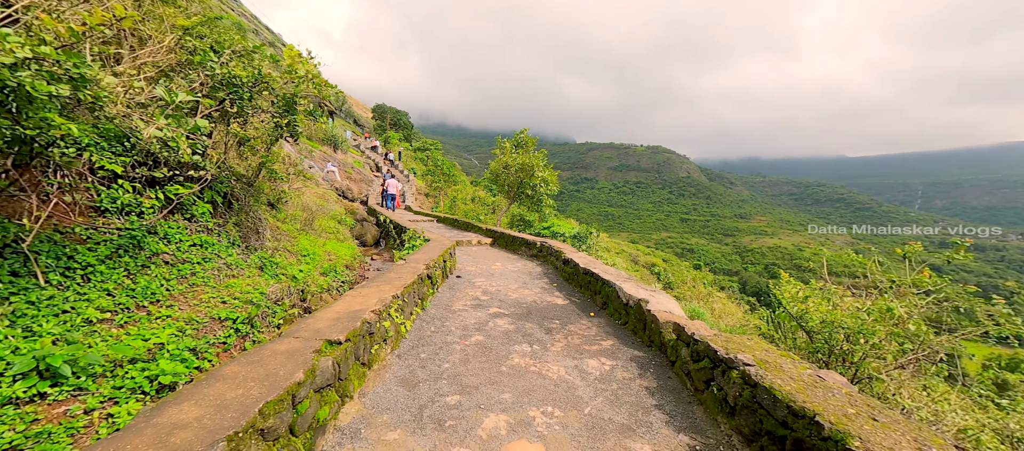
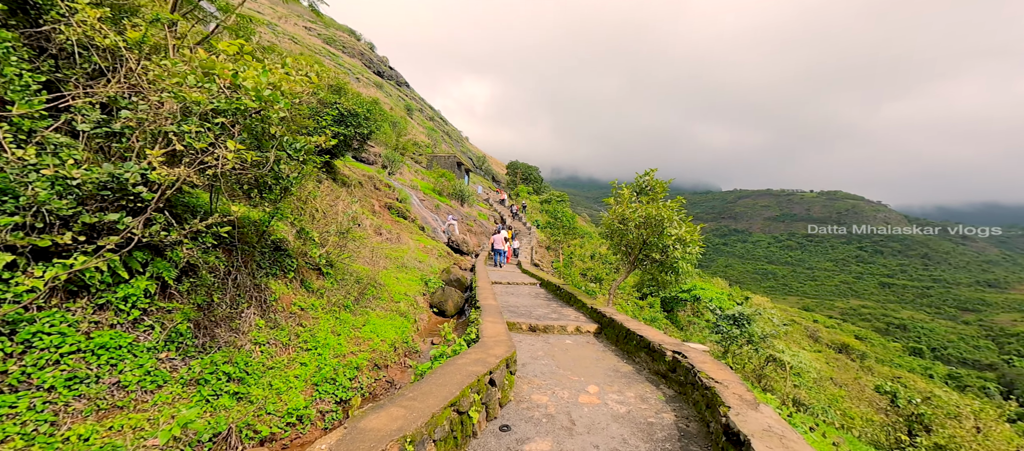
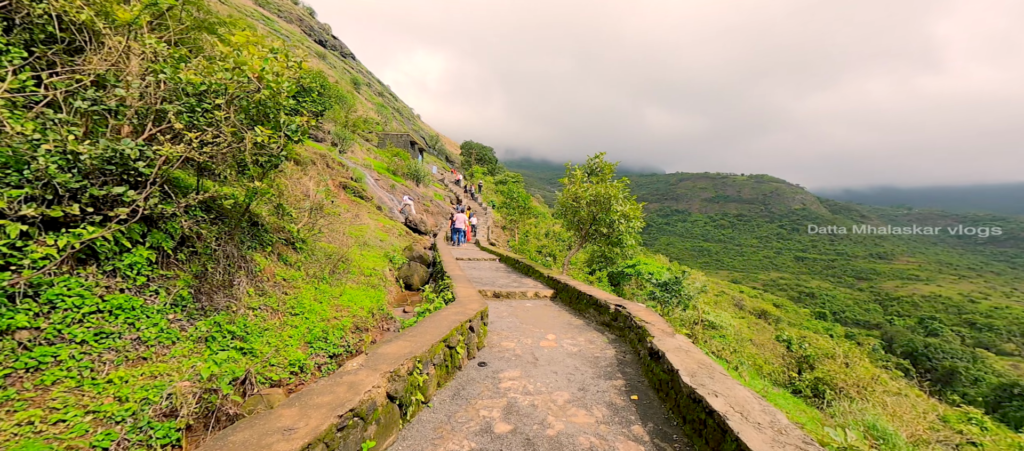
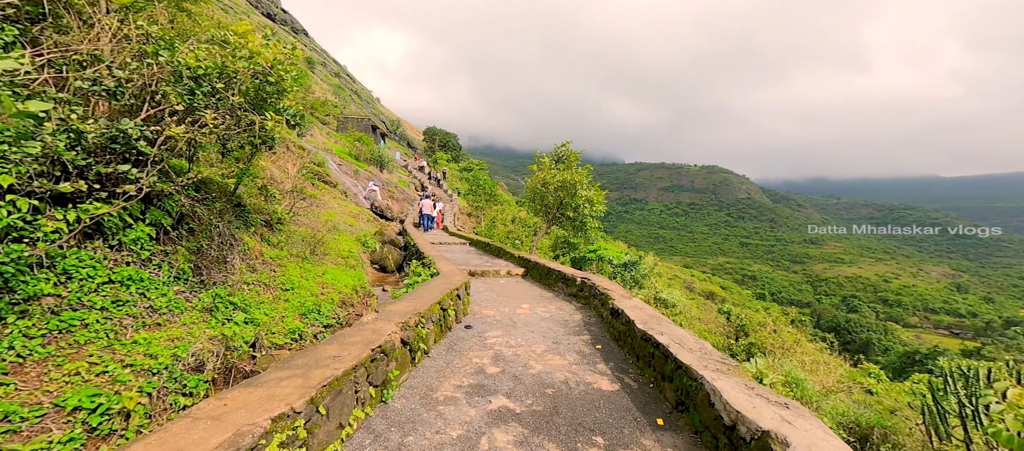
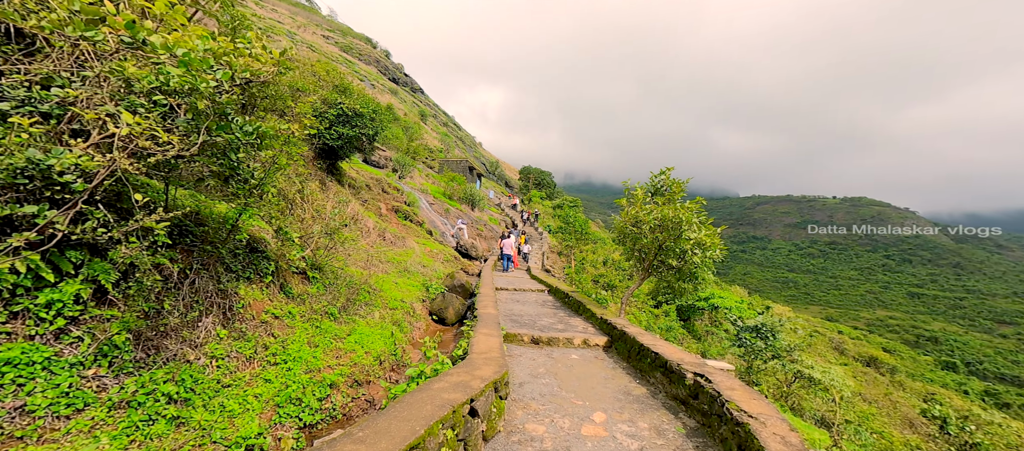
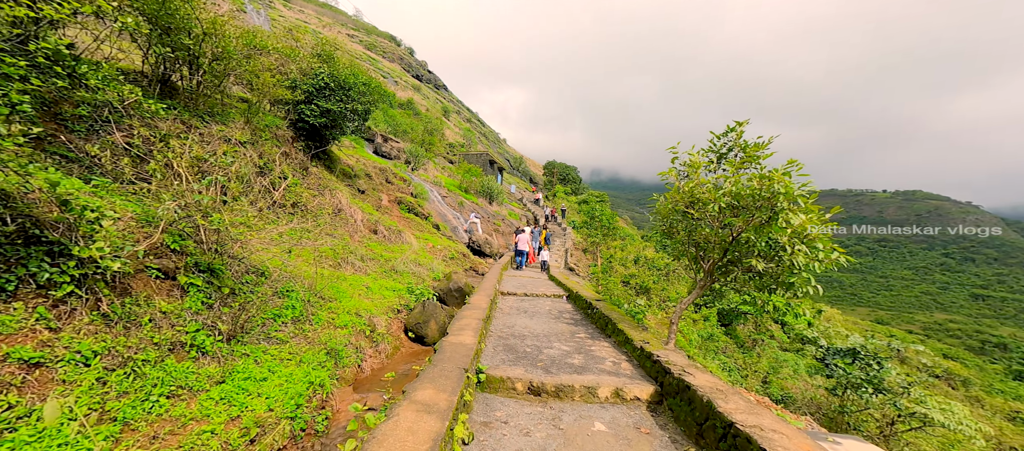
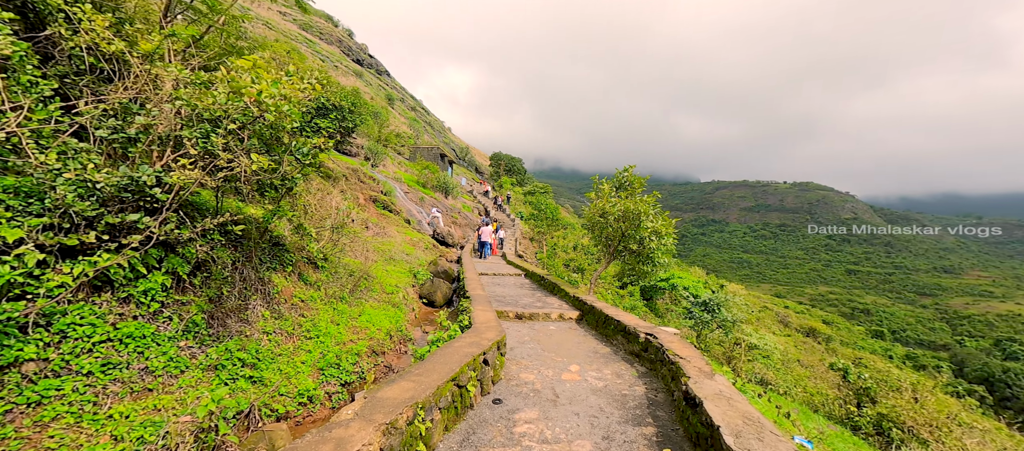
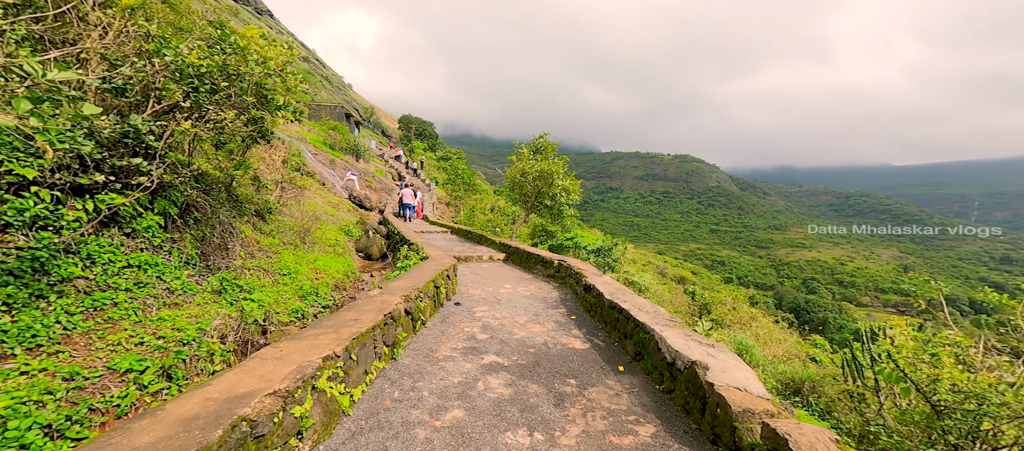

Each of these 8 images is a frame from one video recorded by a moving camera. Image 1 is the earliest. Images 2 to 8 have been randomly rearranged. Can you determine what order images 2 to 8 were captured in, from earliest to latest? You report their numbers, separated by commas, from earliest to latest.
8, 4, 3, 7, 2, 5, 6
